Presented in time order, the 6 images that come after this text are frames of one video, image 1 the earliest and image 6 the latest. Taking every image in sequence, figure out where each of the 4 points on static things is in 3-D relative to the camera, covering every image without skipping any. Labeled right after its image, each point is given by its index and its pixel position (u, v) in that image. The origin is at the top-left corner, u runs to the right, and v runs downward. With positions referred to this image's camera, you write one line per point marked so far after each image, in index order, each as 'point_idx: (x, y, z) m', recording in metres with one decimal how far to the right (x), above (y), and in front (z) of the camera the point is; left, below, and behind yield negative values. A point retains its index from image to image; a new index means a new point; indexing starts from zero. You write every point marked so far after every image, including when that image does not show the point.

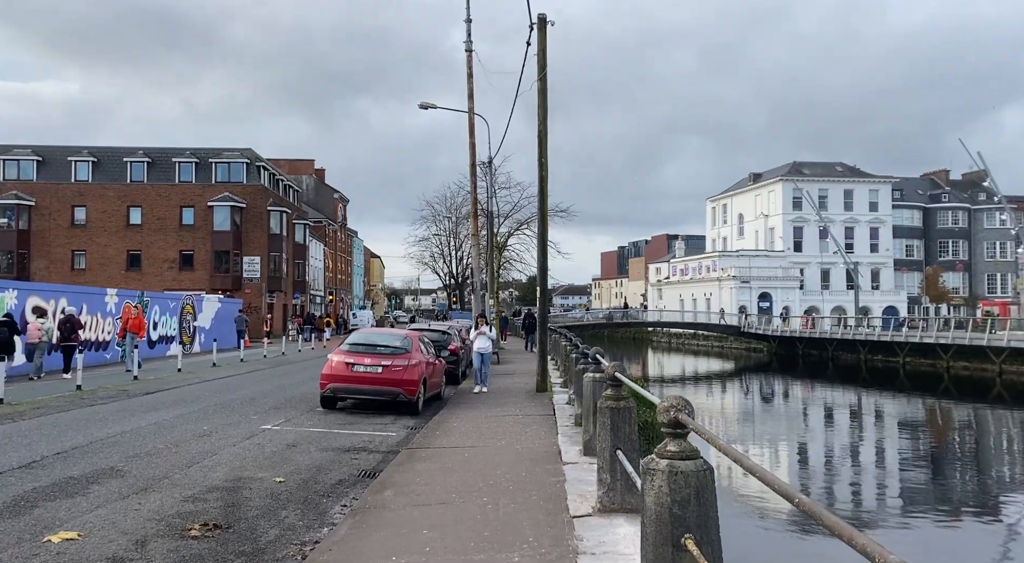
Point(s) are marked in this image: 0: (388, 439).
0: (-1.6, -2.1, +10.6) m
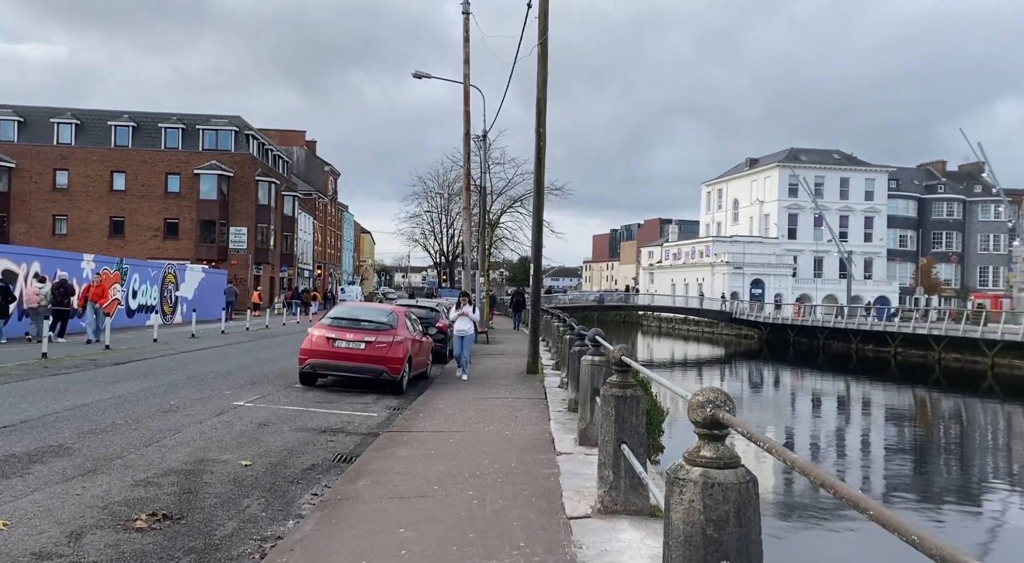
0: (-1.8, -1.7, +9.9) m
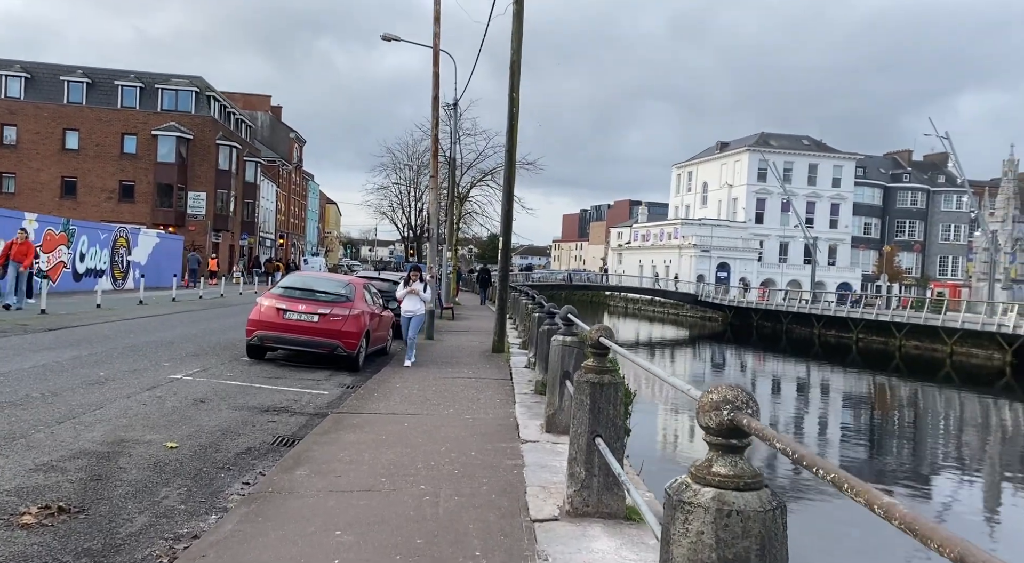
0: (-2.2, -1.3, +9.2) m
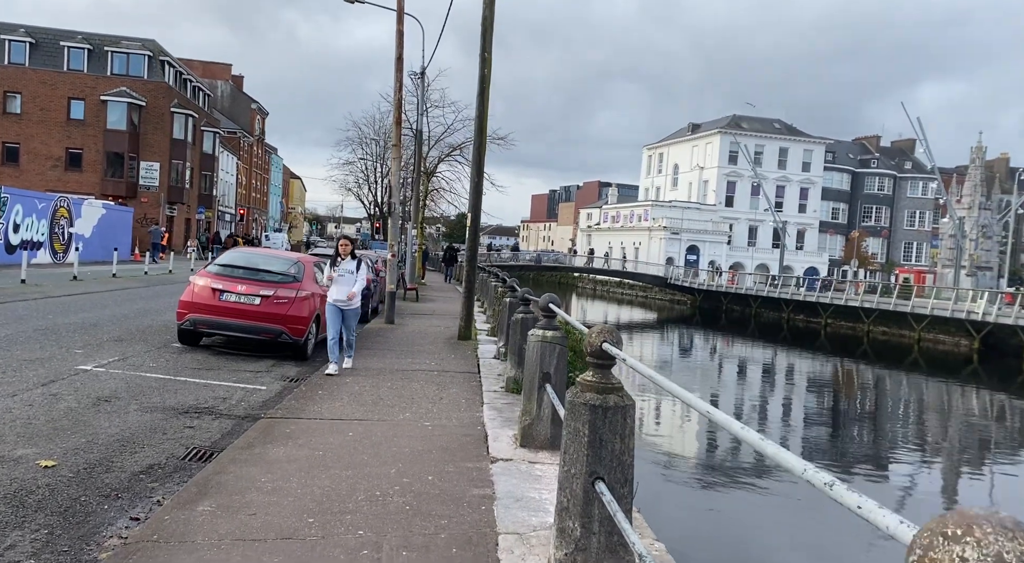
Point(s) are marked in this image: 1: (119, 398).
0: (-2.5, -1.1, +7.8) m
1: (-3.4, -1.0, +7.0) m
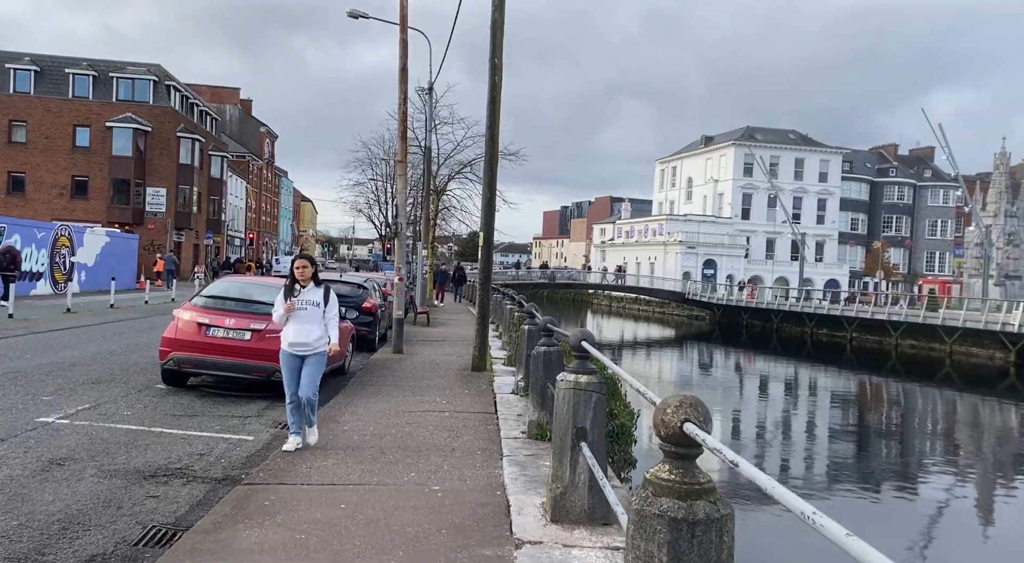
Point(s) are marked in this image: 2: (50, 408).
0: (-2.3, -1.4, +6.8) m
1: (-3.2, -1.3, +6.0) m
2: (-4.4, -1.2, +7.7) m
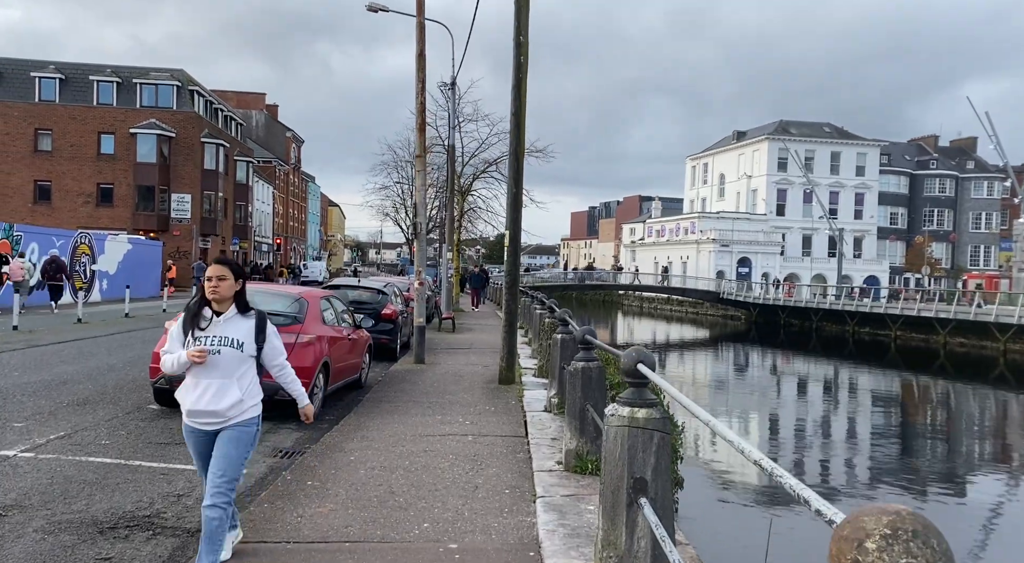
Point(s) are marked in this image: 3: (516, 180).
0: (-2.1, -1.5, +5.8) m
1: (-3.0, -1.4, +5.0) m
2: (-4.1, -1.3, +6.7) m
3: (+0.1, +1.4, +10.9) m
